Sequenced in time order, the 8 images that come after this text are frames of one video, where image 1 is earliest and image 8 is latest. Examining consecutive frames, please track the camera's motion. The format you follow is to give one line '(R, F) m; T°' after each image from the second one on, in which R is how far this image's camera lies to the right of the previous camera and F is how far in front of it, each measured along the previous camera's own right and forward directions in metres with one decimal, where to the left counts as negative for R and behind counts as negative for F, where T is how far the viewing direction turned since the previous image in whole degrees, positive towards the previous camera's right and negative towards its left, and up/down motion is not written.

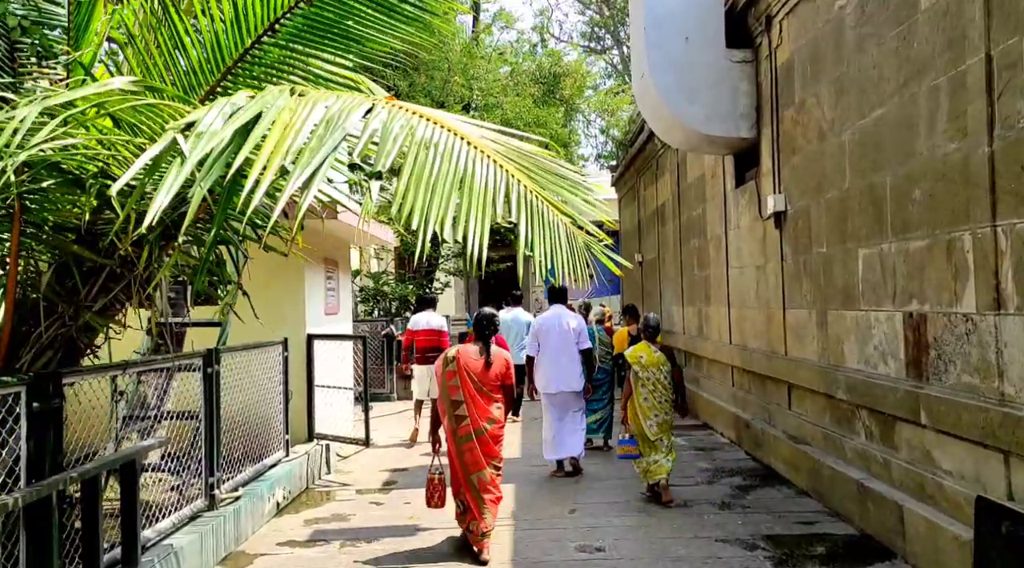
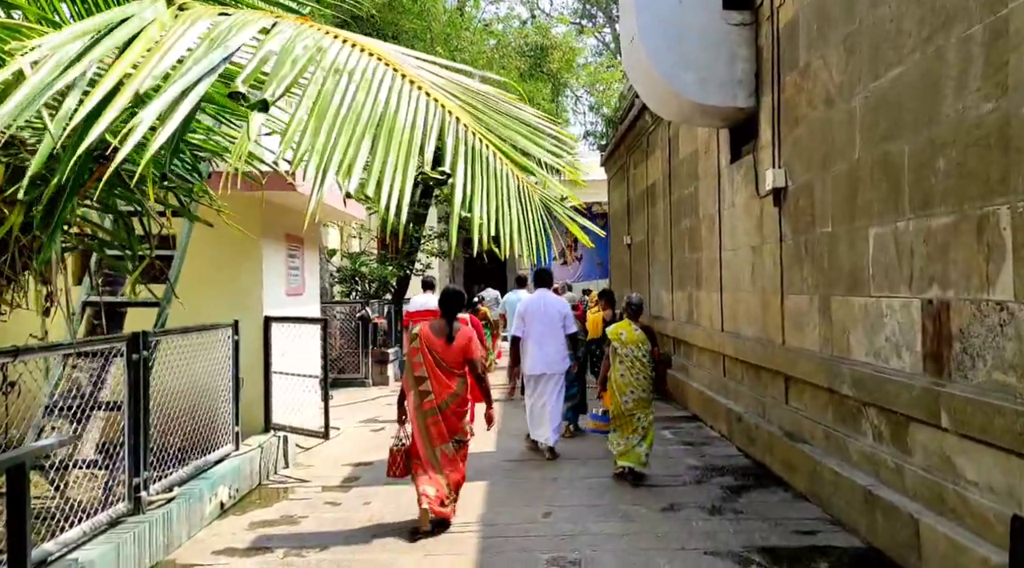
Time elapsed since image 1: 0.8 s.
(+0.1, +0.6) m; +1°
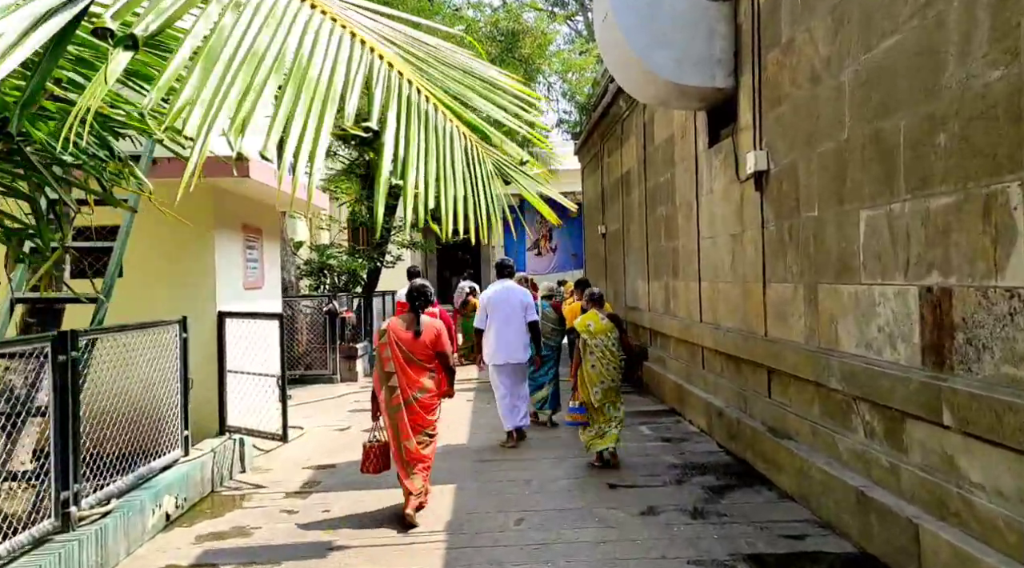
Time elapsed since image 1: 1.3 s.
(0.0, +0.4) m; +2°
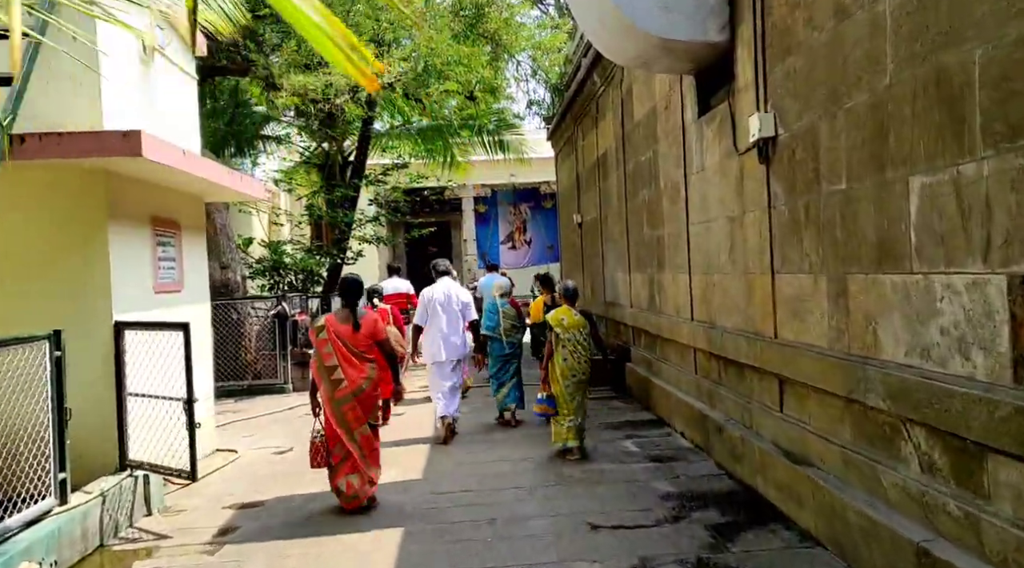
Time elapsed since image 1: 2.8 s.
(+0.1, +1.1) m; +1°
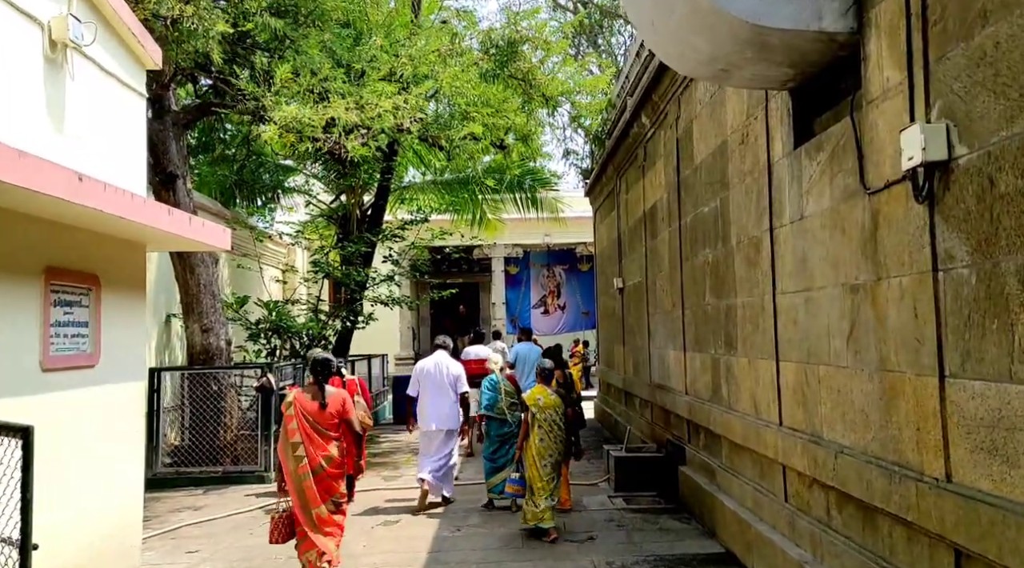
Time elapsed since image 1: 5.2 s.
(+0.1, +1.8) m; -2°
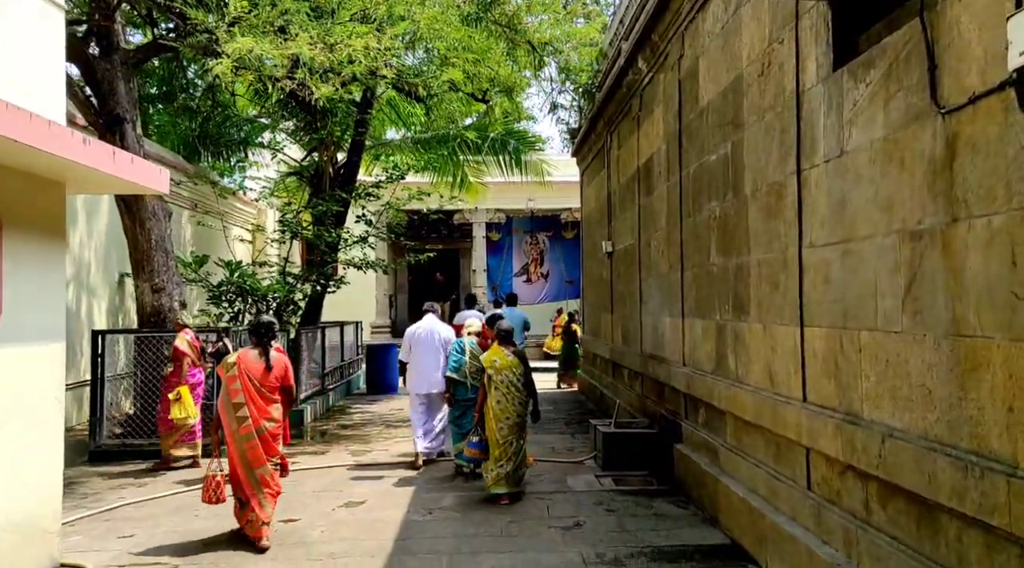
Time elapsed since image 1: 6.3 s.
(0.0, +0.8) m; +1°
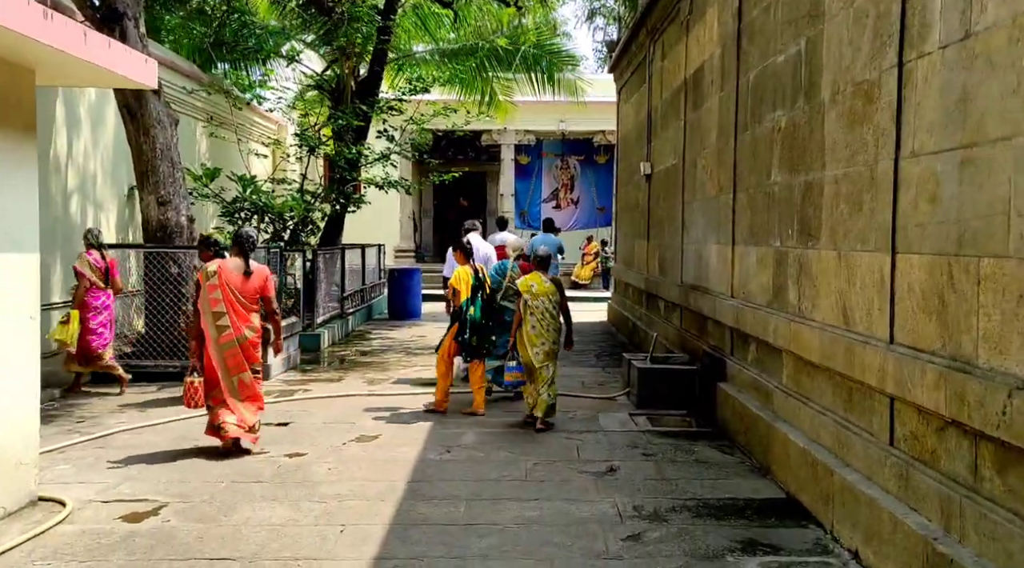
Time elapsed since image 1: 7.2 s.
(0.0, +0.7) m; -2°
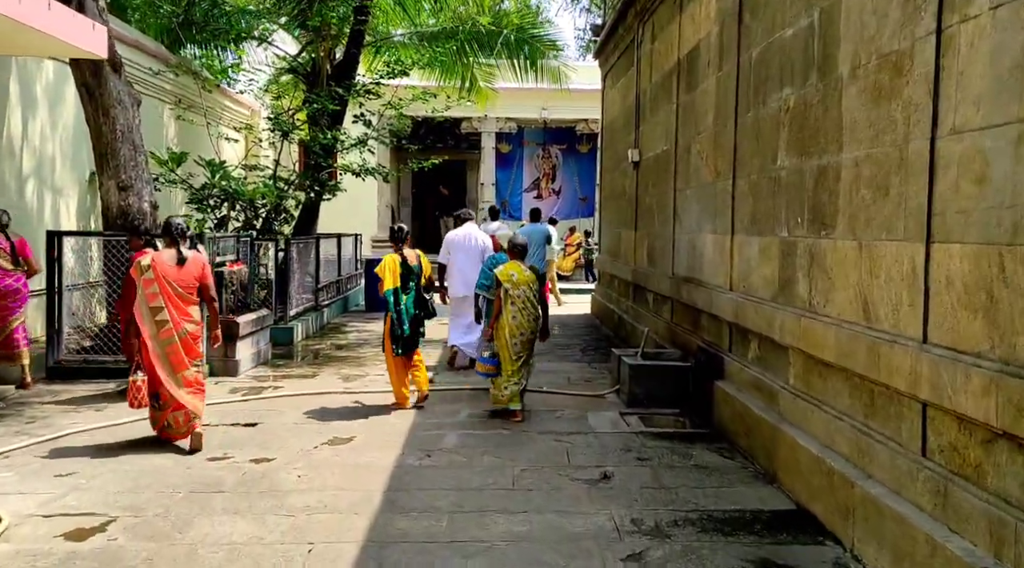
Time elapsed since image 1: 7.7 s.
(0.0, +0.4) m; +1°
